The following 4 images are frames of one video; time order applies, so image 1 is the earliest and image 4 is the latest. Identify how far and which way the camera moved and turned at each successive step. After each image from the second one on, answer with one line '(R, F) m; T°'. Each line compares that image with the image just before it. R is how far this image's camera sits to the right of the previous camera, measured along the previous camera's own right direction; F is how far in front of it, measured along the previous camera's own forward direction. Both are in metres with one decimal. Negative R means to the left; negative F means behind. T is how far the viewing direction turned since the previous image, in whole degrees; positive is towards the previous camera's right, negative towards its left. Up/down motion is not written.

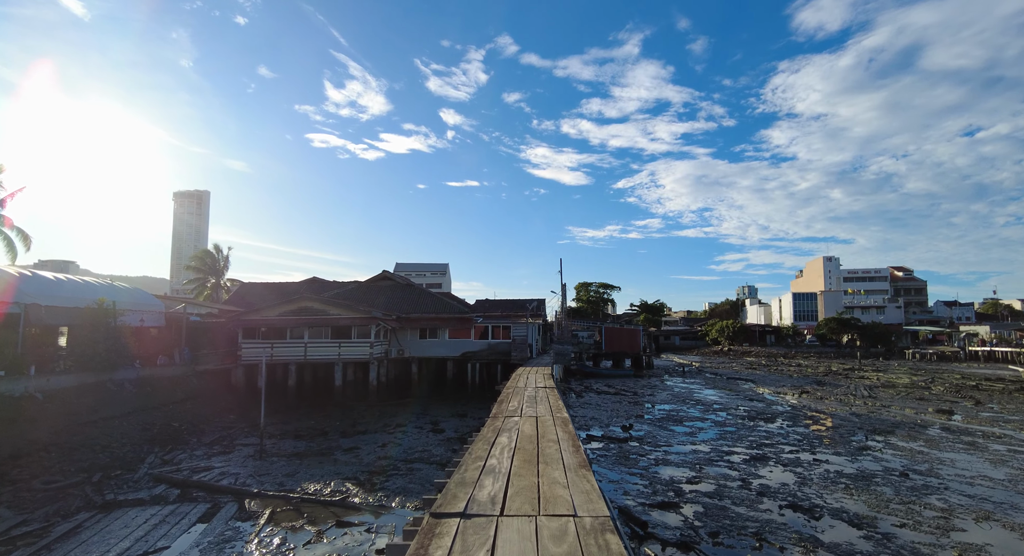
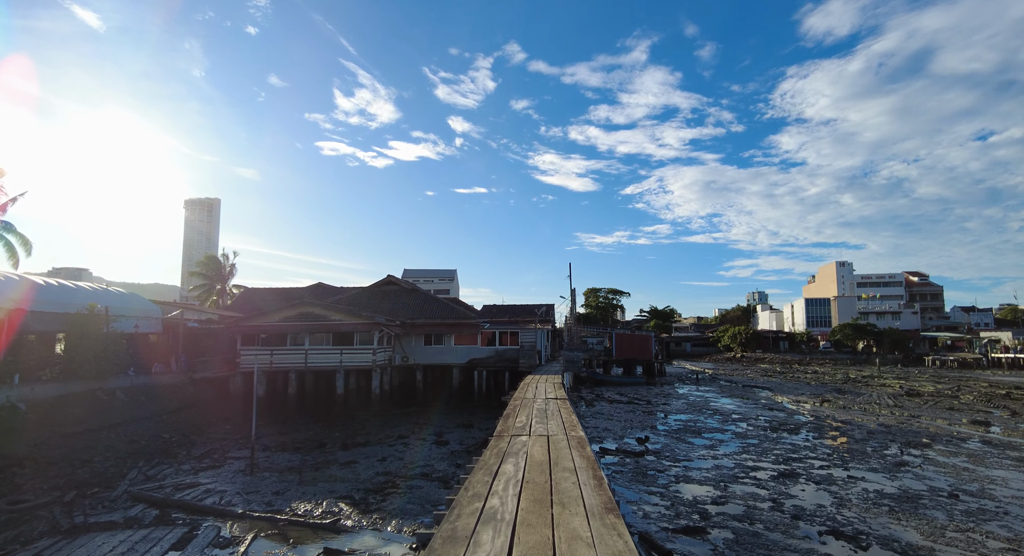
(0.0, +0.8) m; -1°
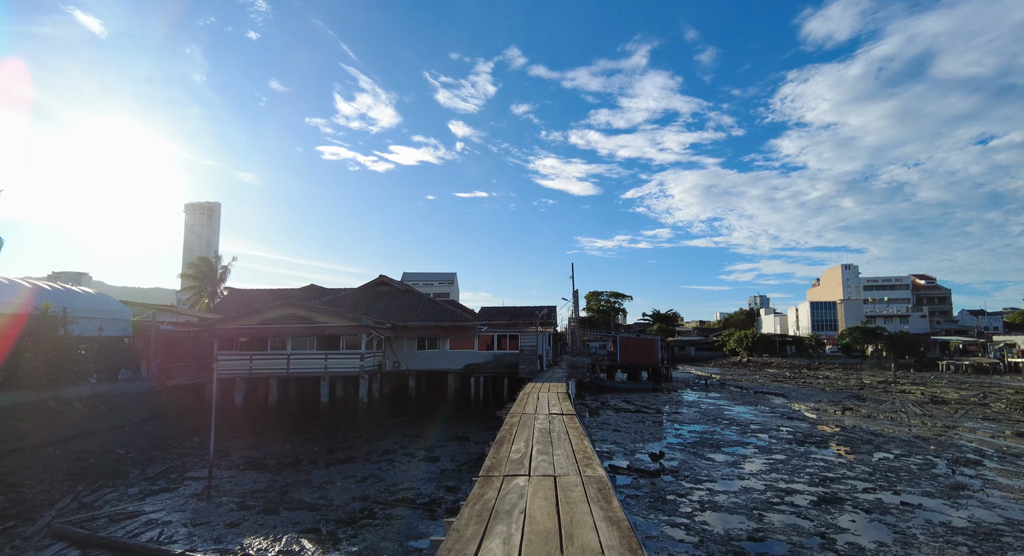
(+0.1, +1.5) m; 0°
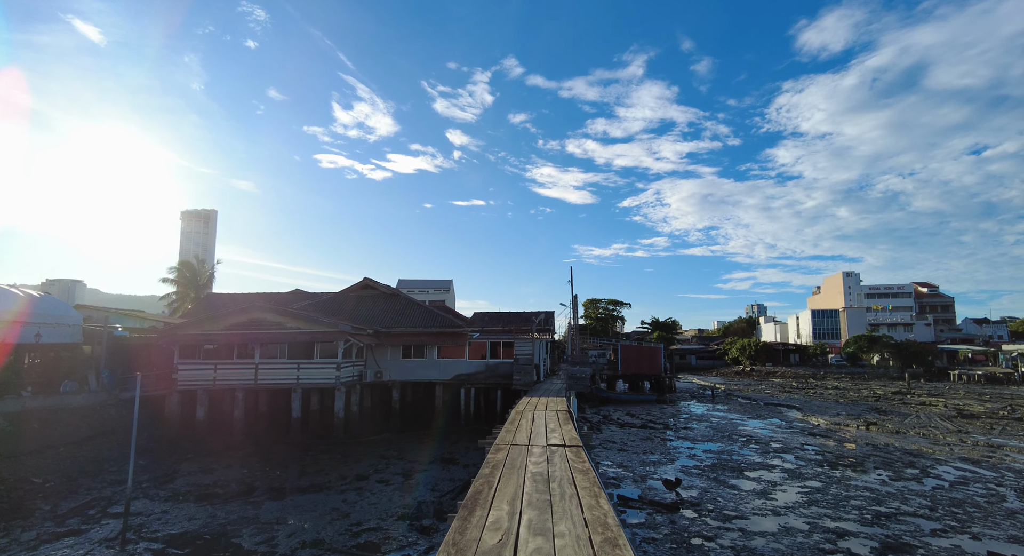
(+0.1, +1.8) m; 0°
